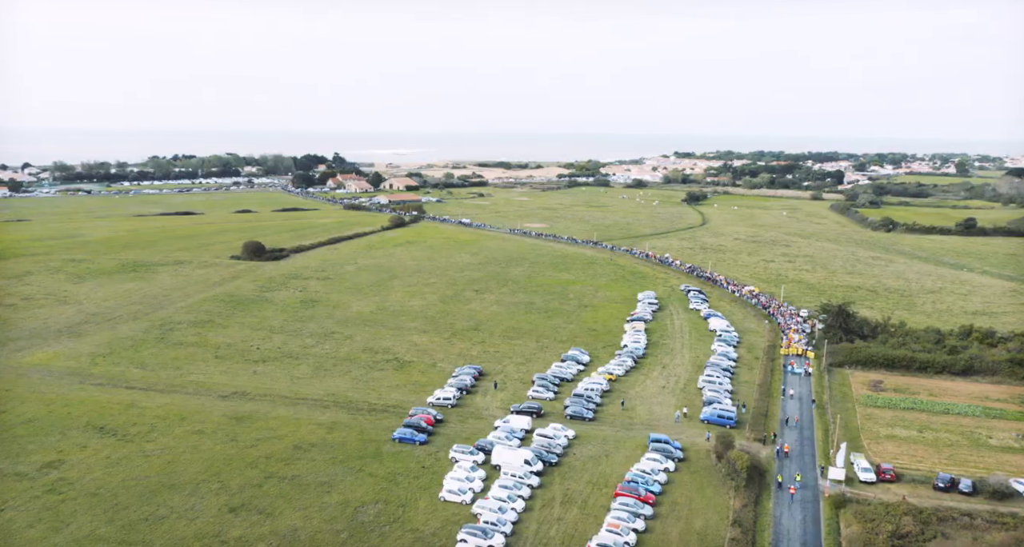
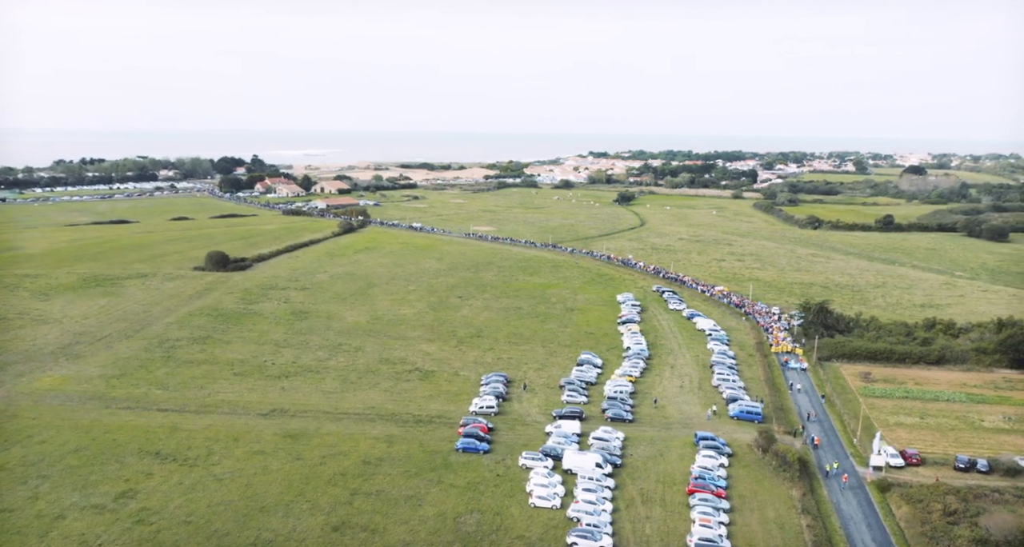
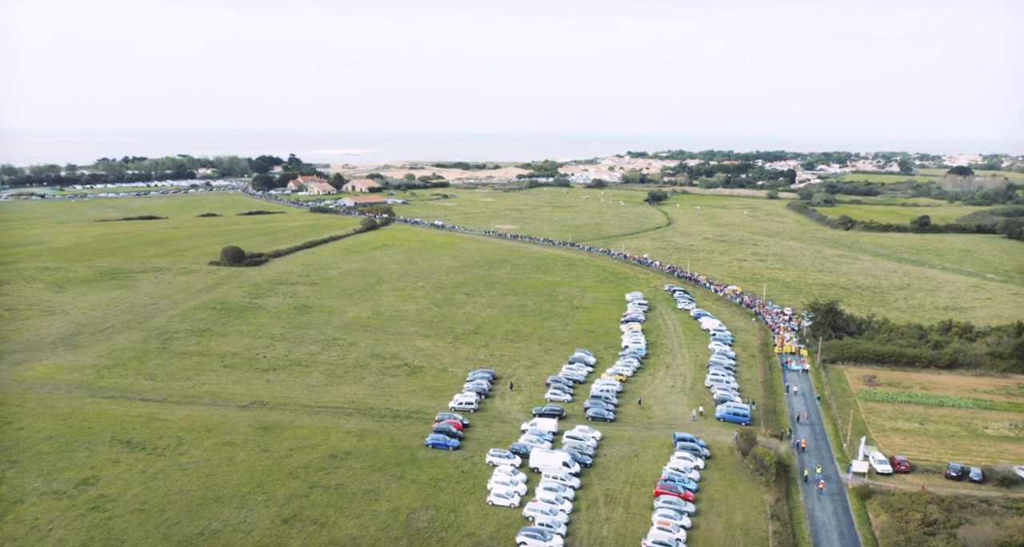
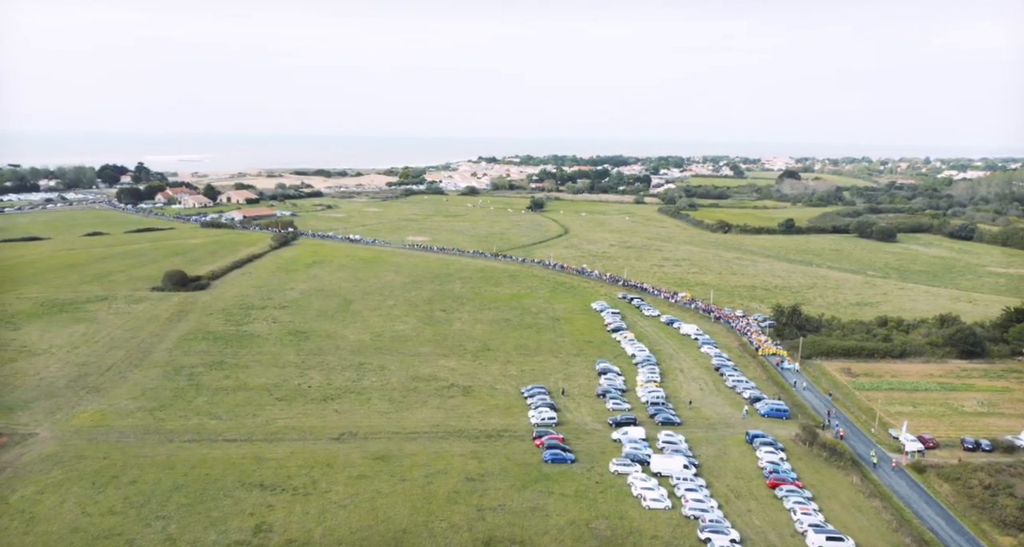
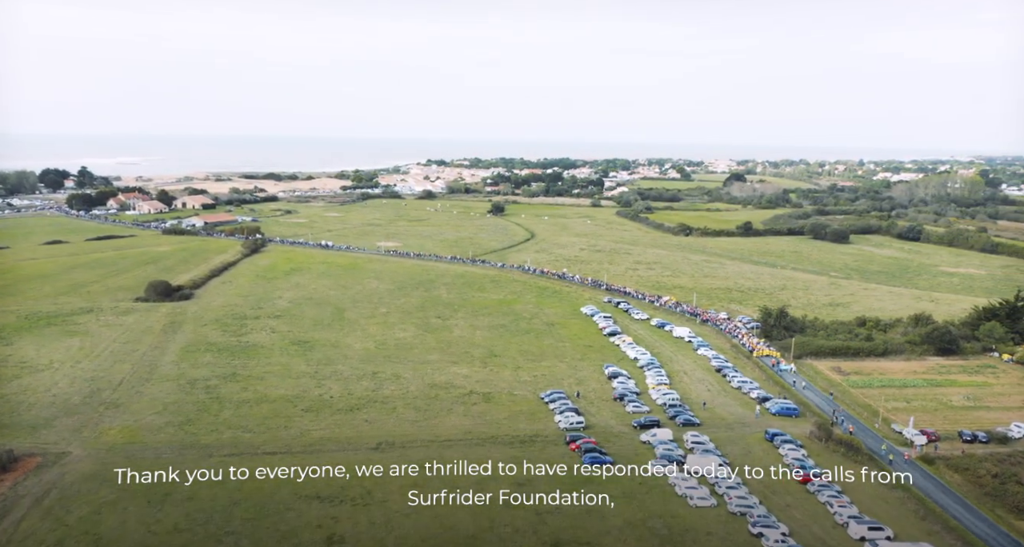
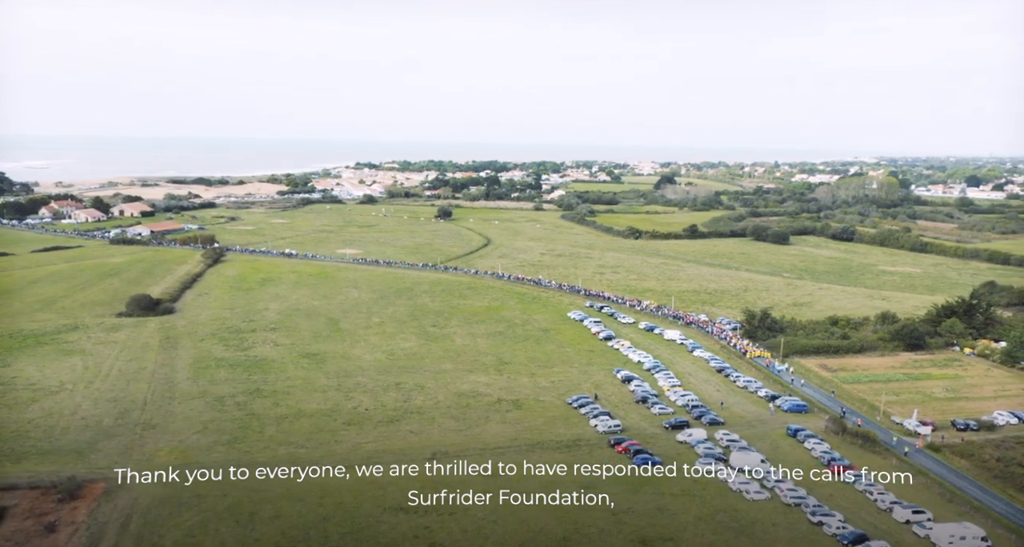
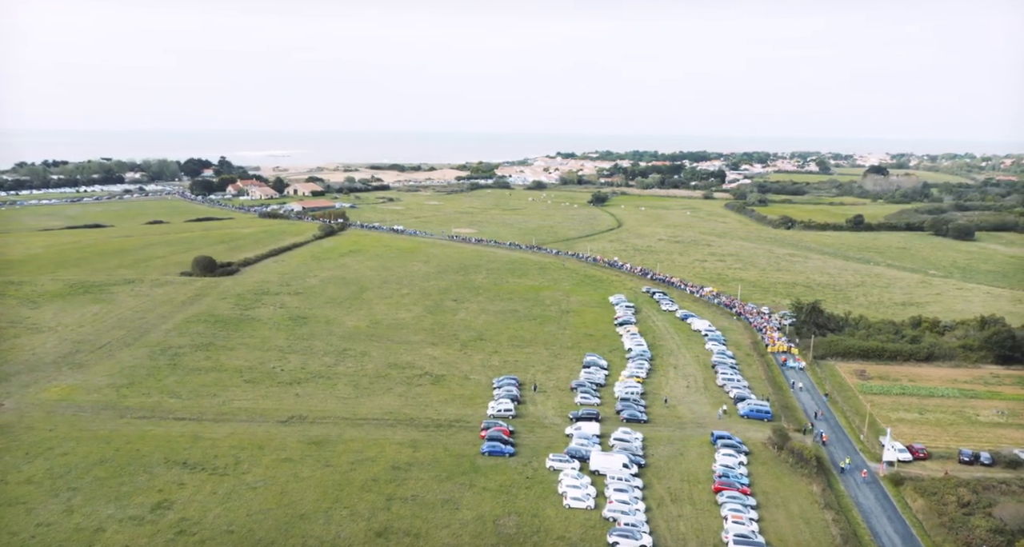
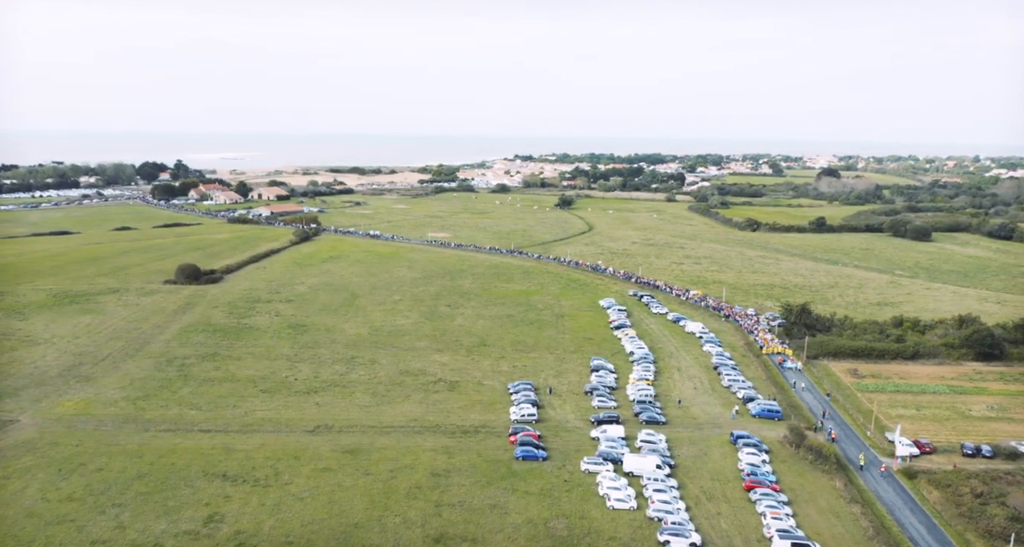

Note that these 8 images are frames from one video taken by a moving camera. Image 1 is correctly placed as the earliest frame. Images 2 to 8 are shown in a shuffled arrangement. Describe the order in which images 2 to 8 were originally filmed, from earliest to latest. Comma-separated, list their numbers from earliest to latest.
3, 2, 7, 8, 4, 5, 6
